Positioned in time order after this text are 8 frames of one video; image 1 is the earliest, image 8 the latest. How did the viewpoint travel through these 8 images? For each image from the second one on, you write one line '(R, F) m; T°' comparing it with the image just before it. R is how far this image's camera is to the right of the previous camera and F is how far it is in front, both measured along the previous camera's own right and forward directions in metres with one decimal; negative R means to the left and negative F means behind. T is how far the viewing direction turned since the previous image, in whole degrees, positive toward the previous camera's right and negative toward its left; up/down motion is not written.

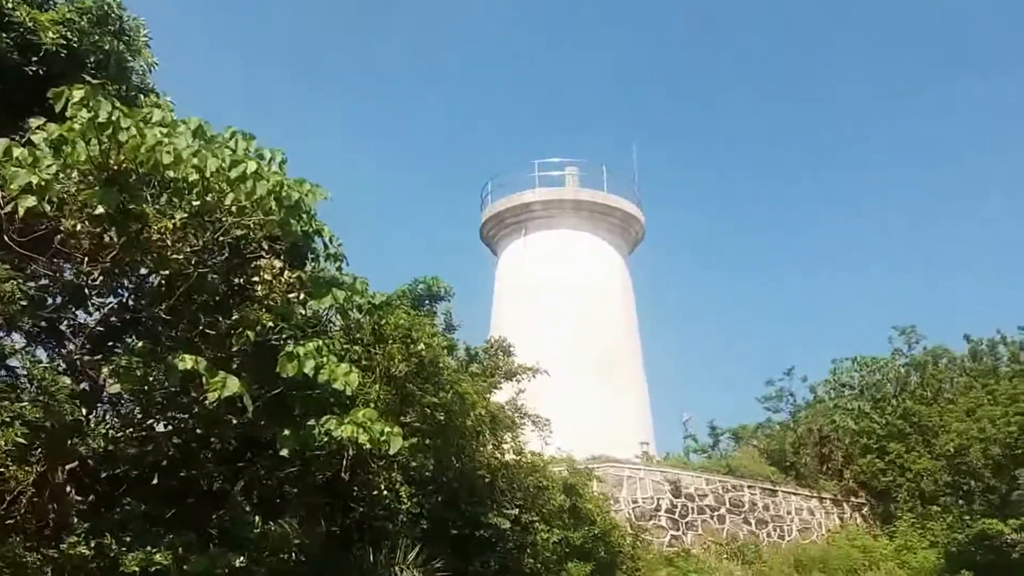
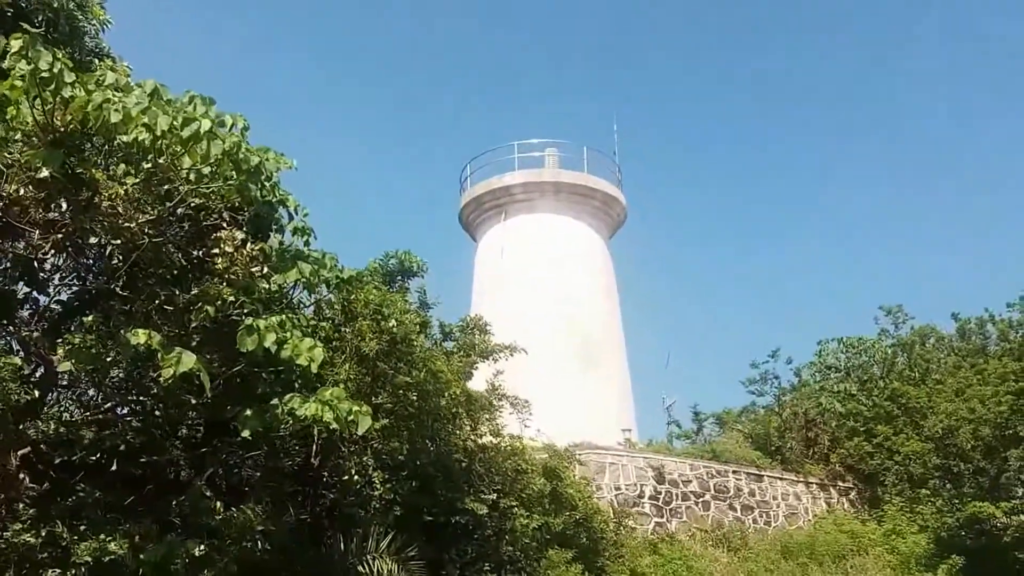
(0.0, +0.4) m; +1°
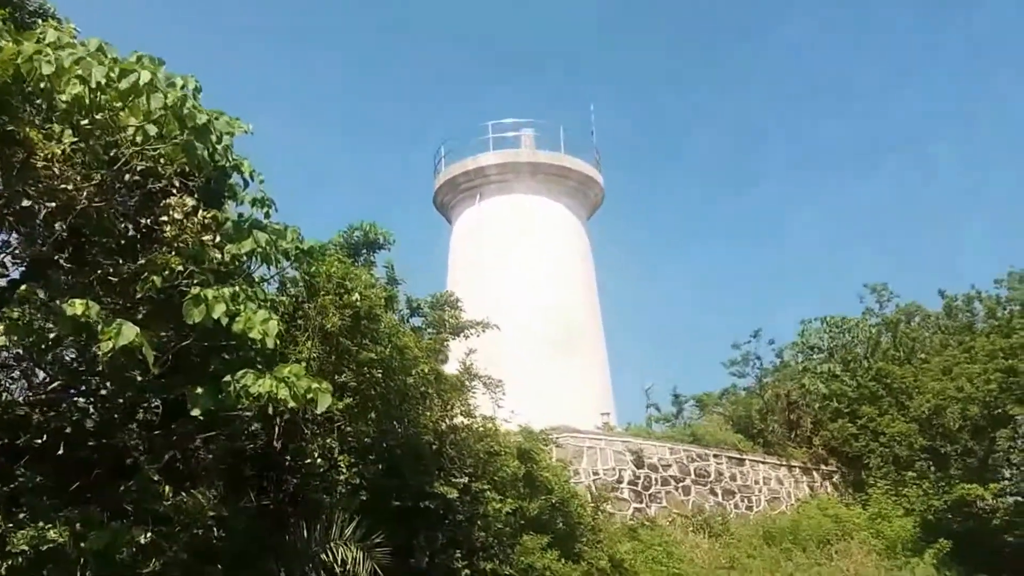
(0.0, +0.5) m; +1°
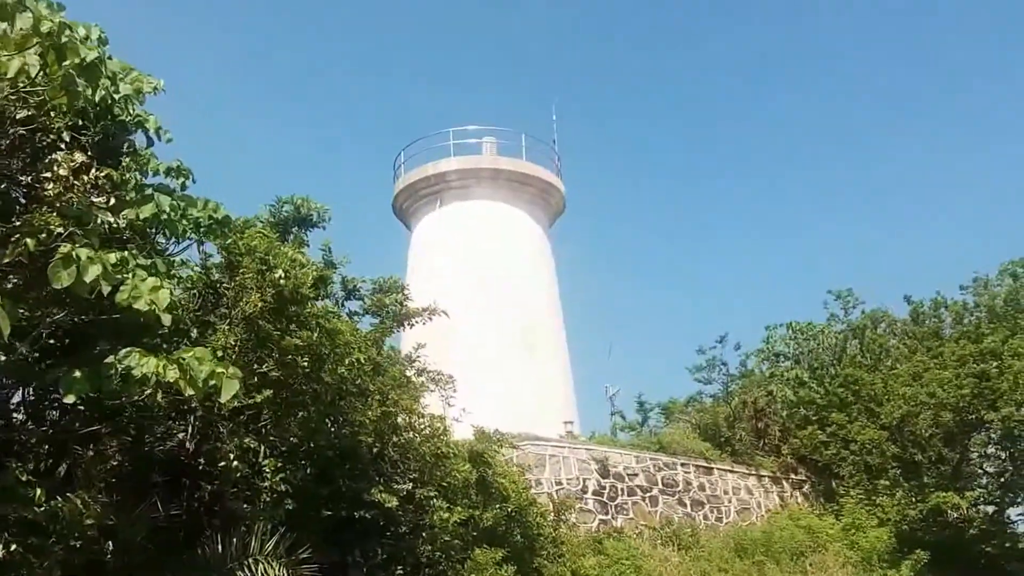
(+0.1, +1.1) m; +1°
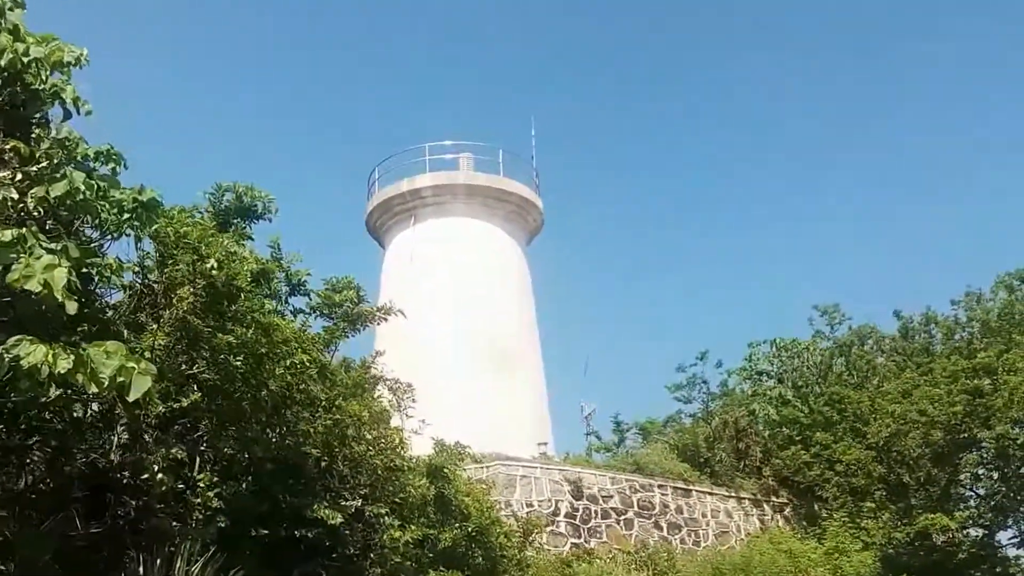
(+0.1, +0.7) m; +1°
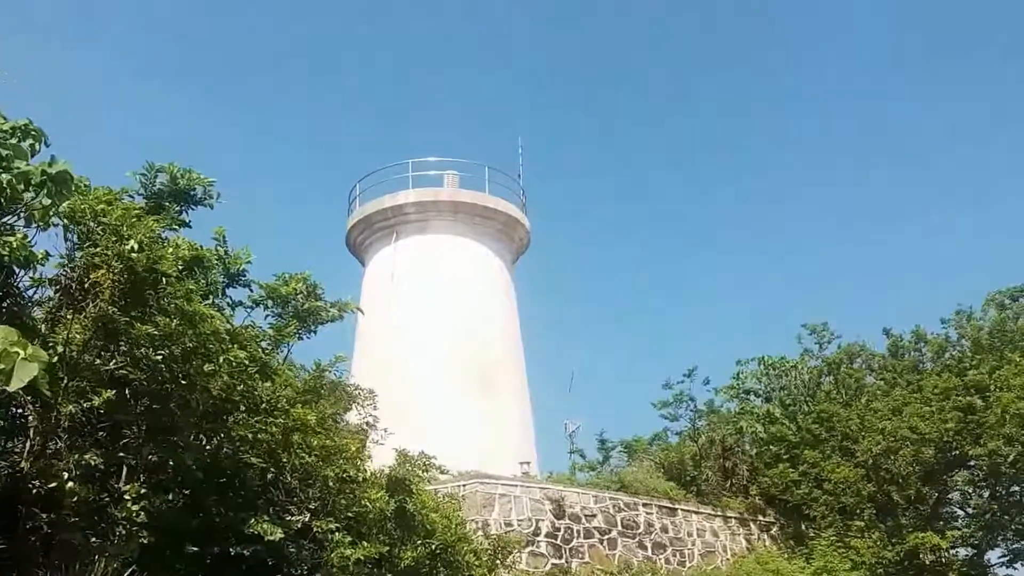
(+0.1, +0.5) m; 0°
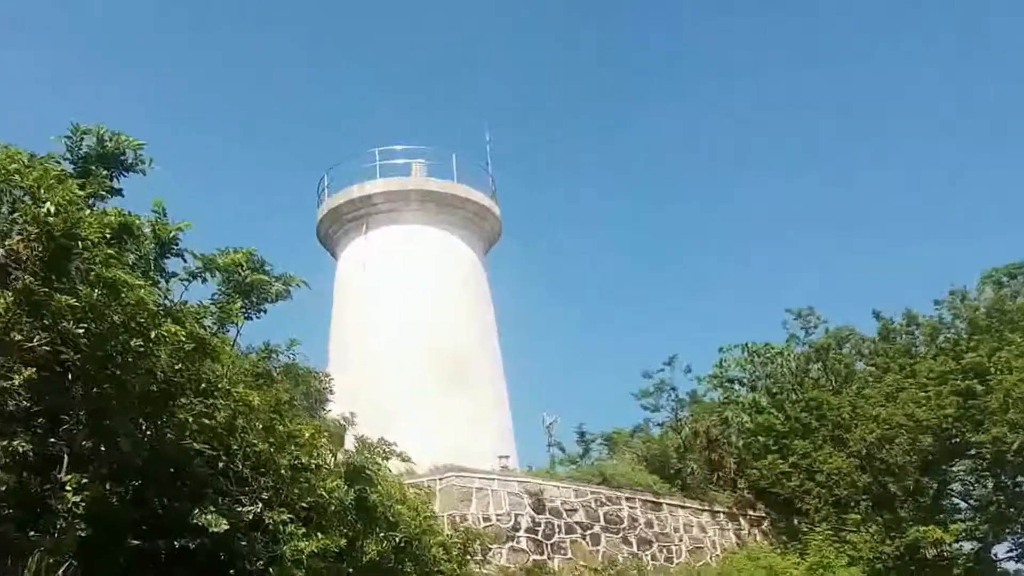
(0.0, +0.9) m; +1°
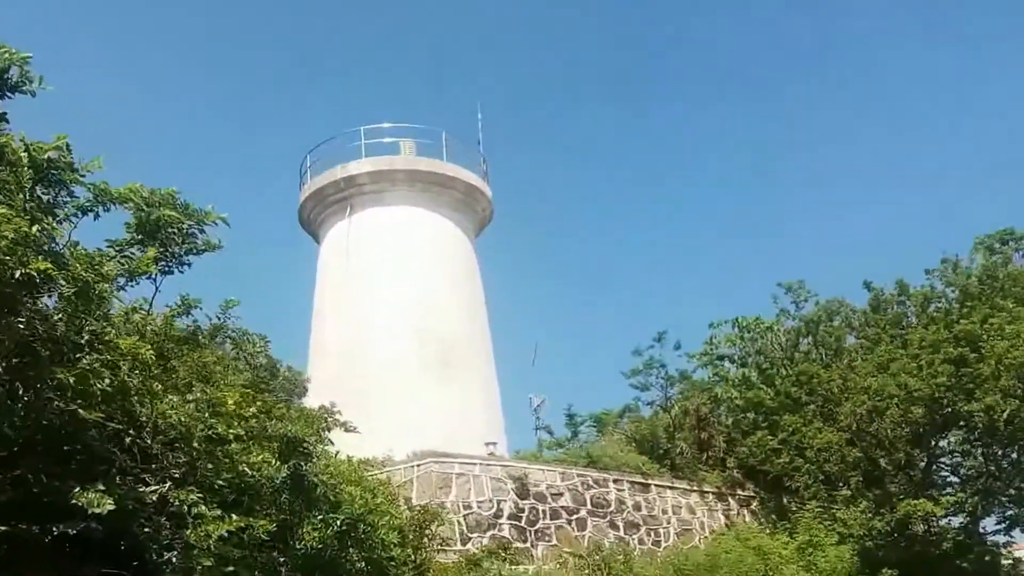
(+0.2, +0.5) m; 0°
